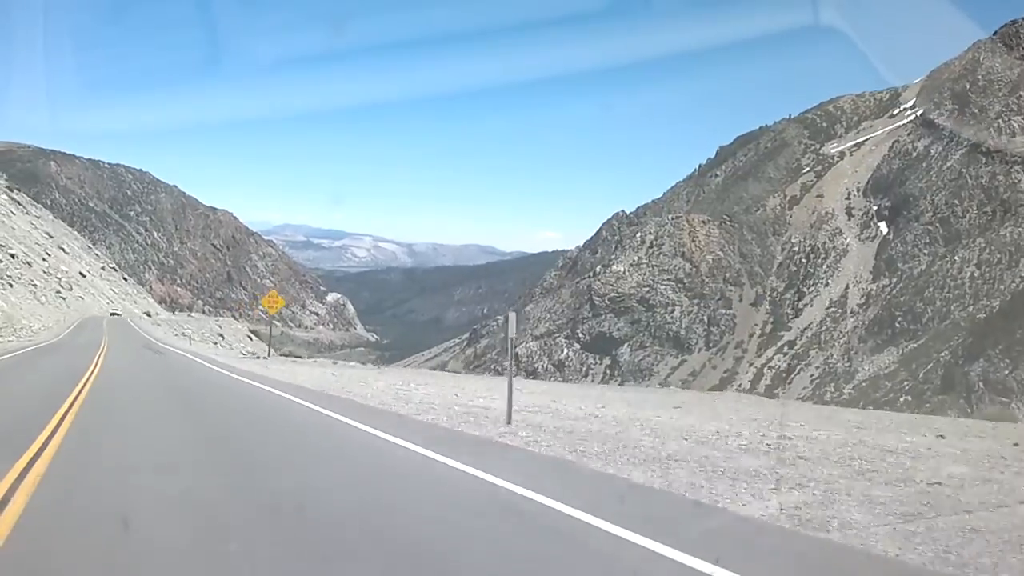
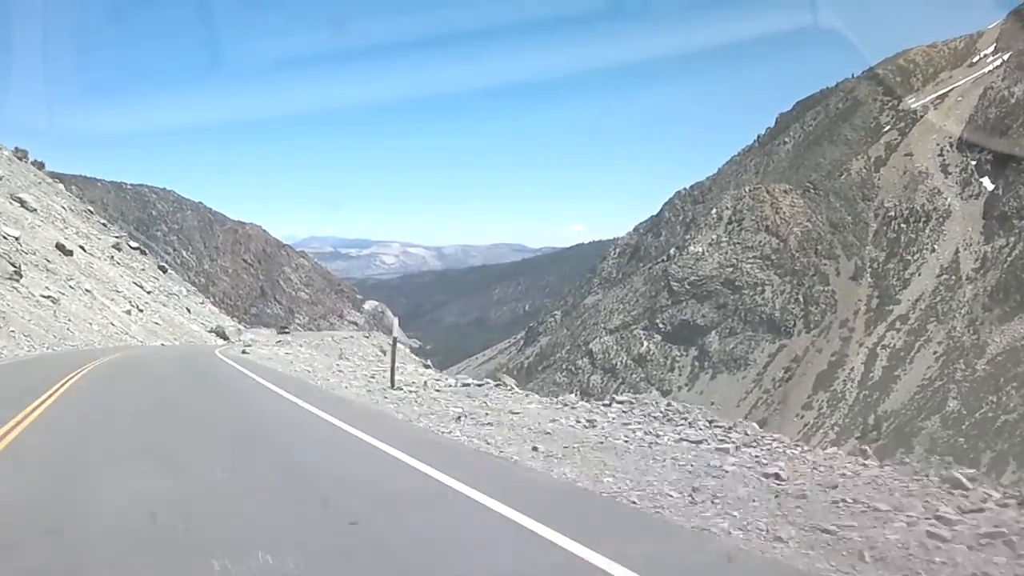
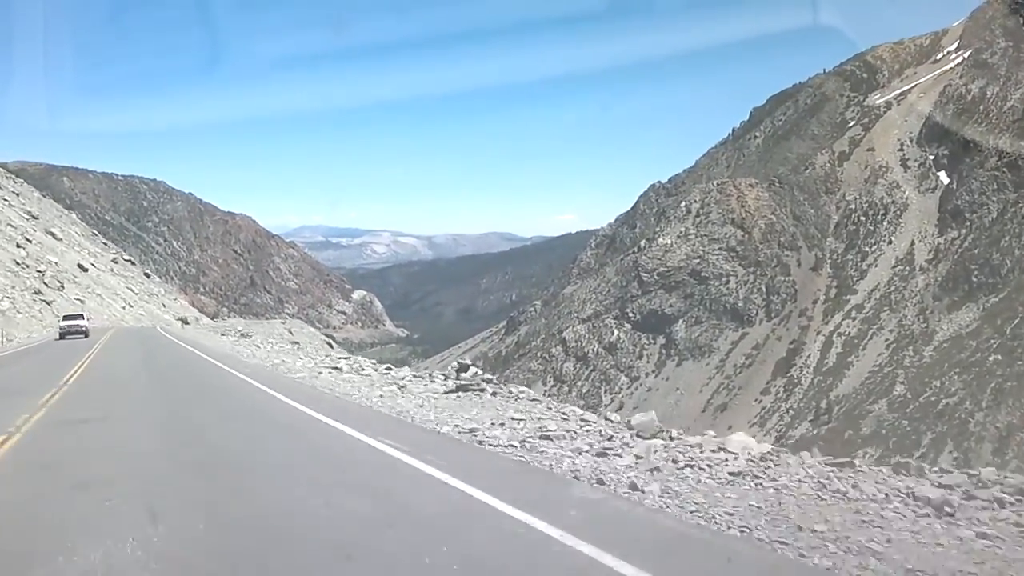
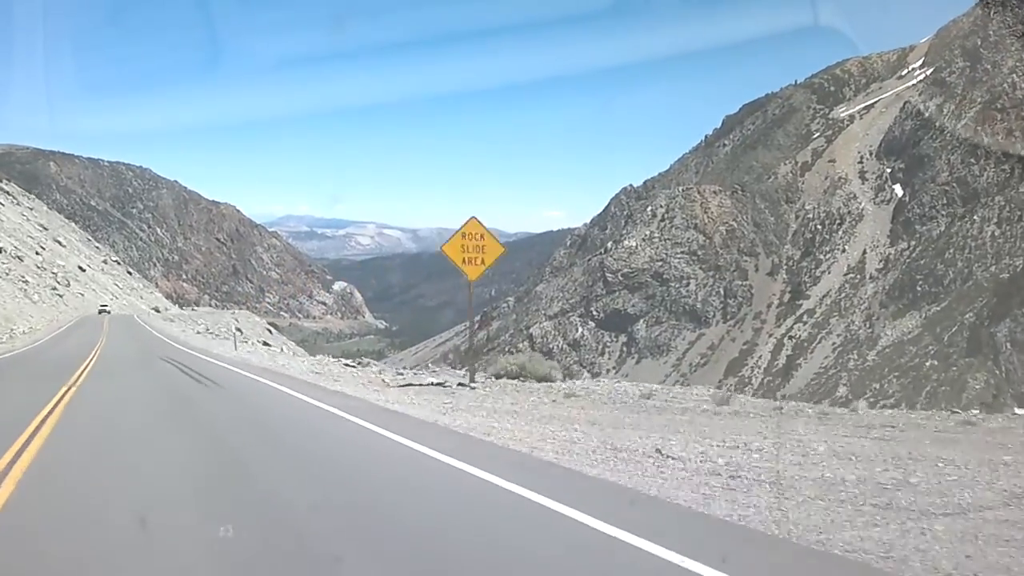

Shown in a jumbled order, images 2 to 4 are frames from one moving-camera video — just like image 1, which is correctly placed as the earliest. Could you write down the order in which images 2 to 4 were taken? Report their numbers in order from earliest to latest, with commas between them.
4, 3, 2
